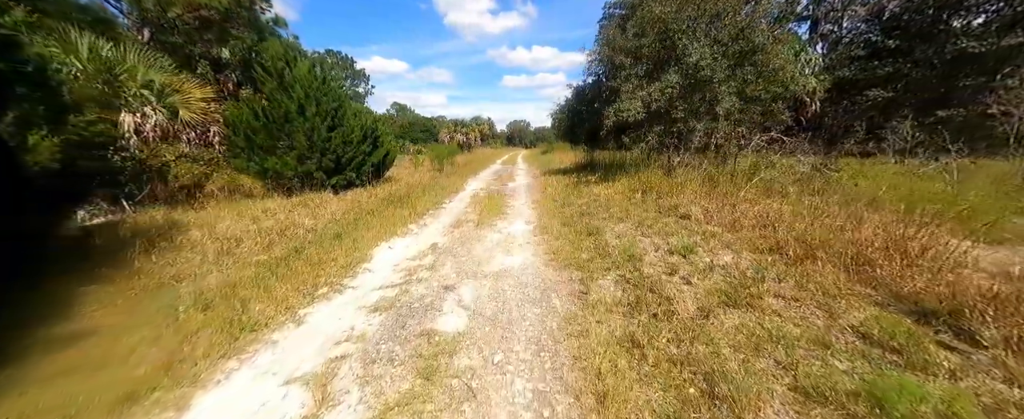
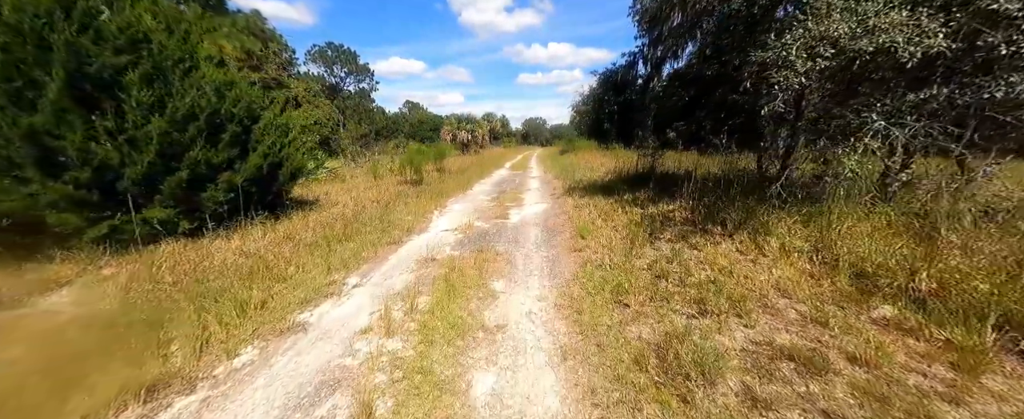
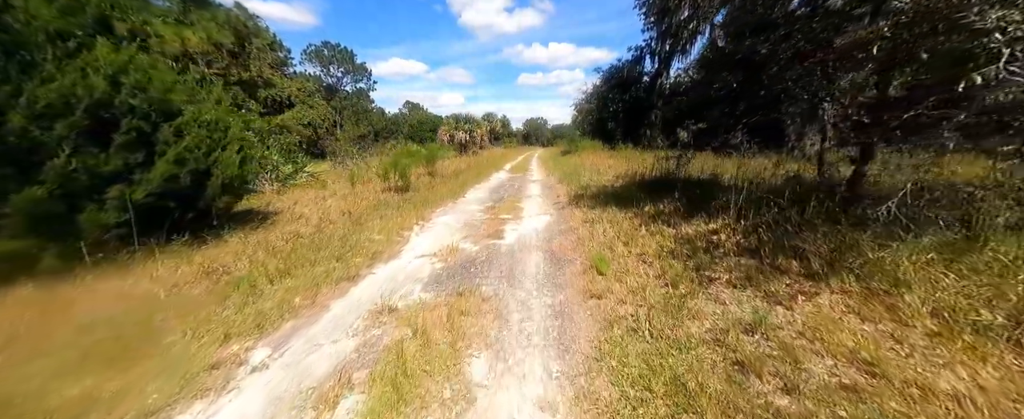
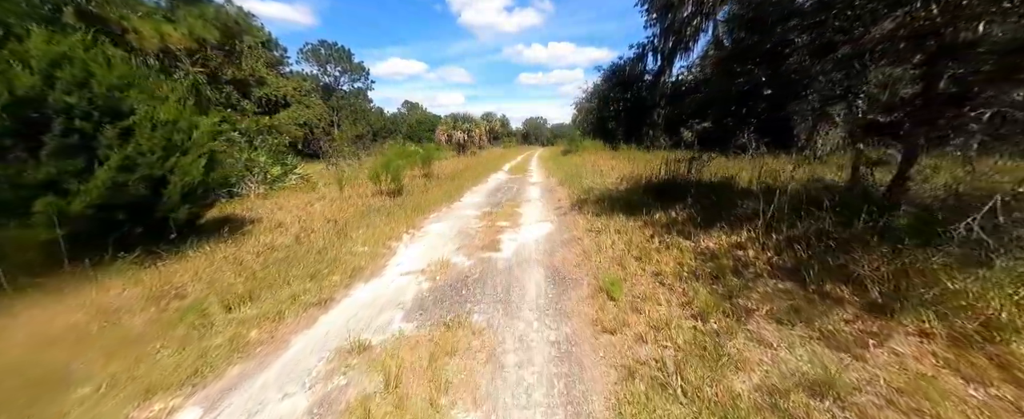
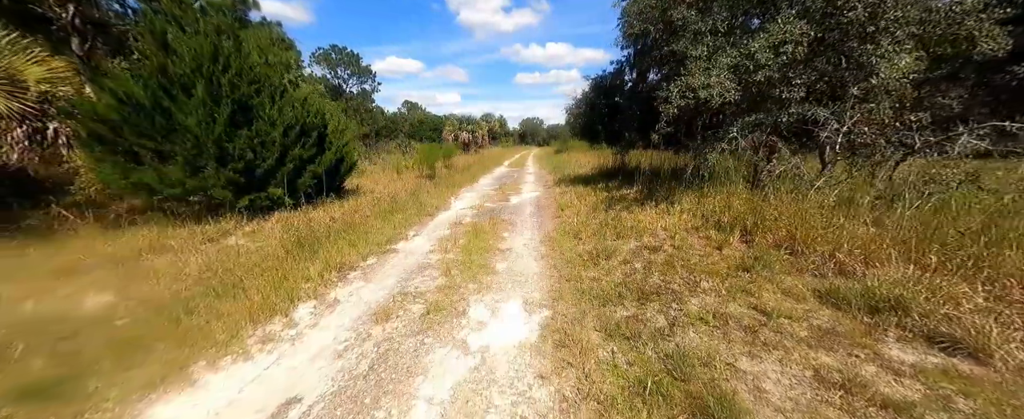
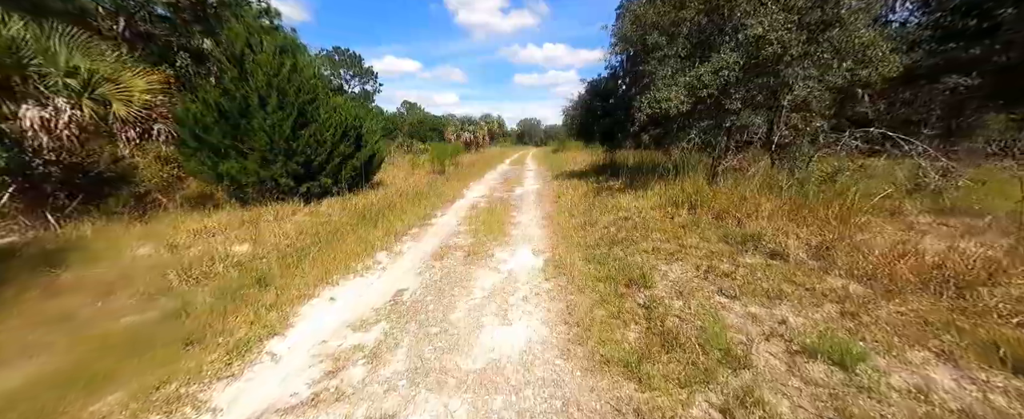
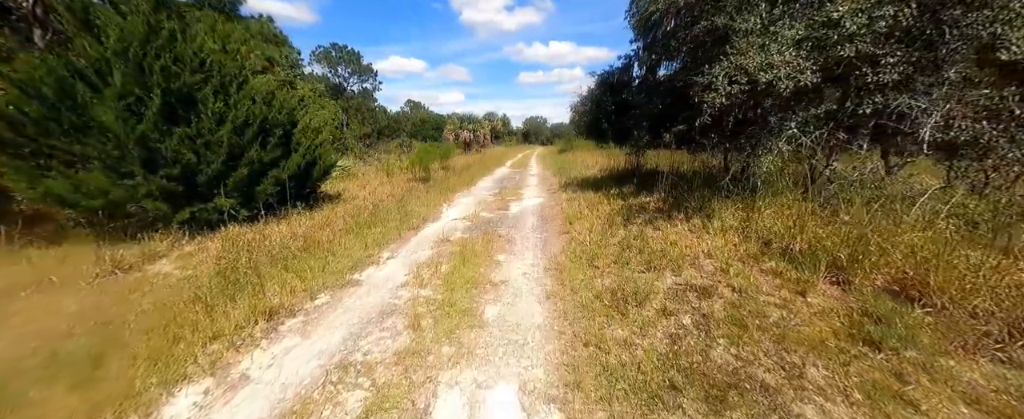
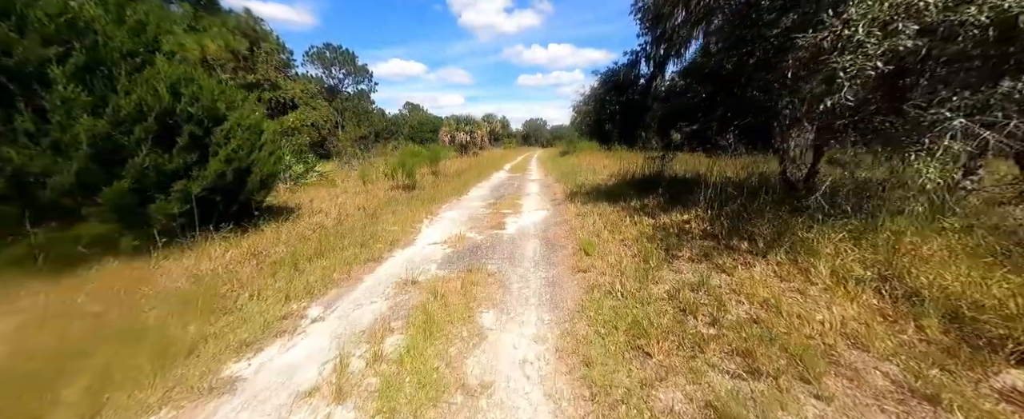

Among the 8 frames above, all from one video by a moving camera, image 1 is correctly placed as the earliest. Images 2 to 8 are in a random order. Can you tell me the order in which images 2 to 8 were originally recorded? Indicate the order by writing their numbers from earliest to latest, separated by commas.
6, 5, 7, 2, 8, 3, 4
